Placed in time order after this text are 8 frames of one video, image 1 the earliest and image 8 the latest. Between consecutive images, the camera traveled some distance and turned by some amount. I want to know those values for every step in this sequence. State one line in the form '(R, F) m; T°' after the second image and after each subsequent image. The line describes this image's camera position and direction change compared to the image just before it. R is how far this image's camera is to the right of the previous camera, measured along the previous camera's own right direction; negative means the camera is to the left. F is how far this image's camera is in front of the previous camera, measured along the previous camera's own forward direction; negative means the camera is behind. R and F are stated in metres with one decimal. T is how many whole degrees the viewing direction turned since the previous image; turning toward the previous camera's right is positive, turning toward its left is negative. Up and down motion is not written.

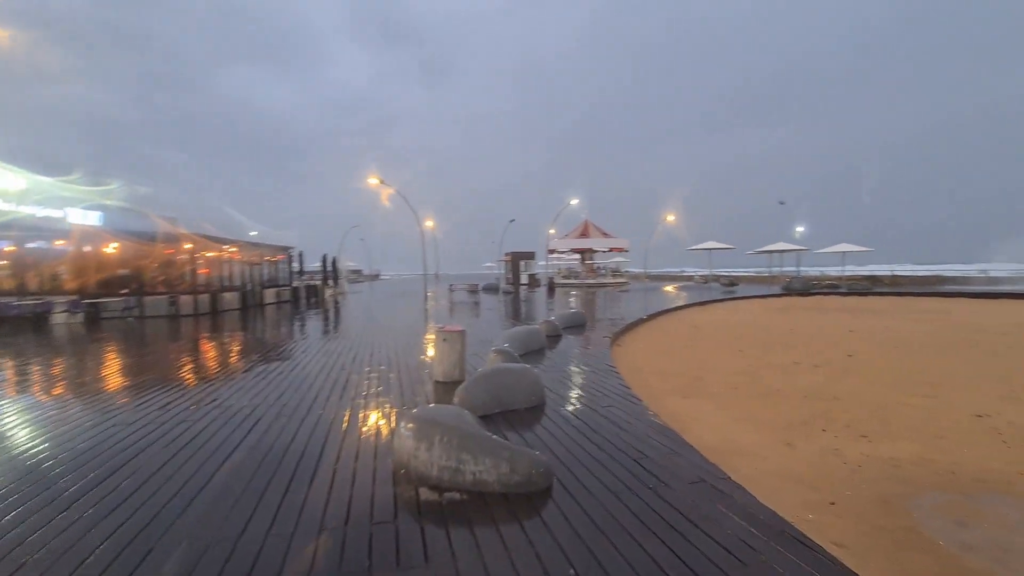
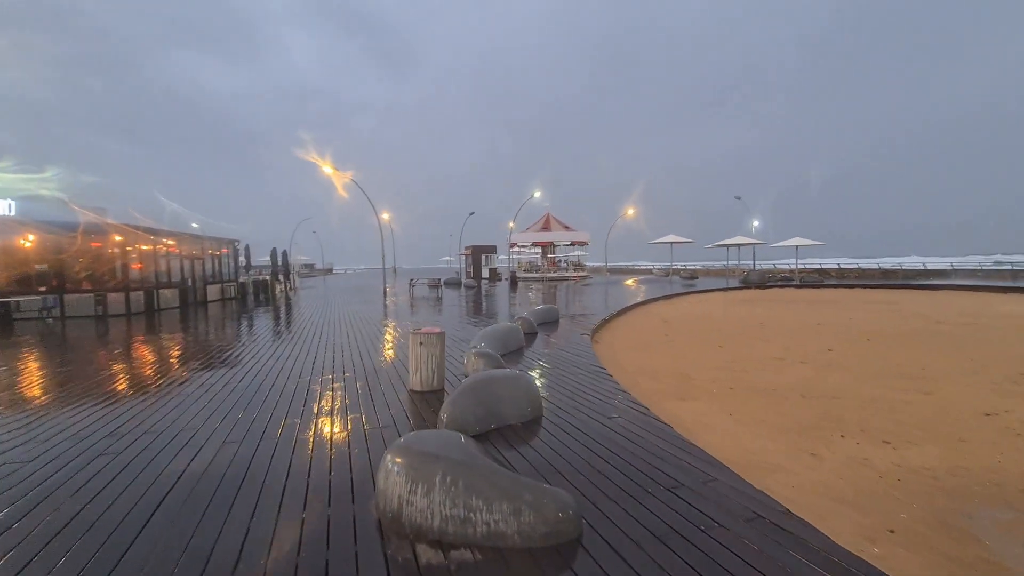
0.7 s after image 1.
(-0.2, +0.5) m; +5°
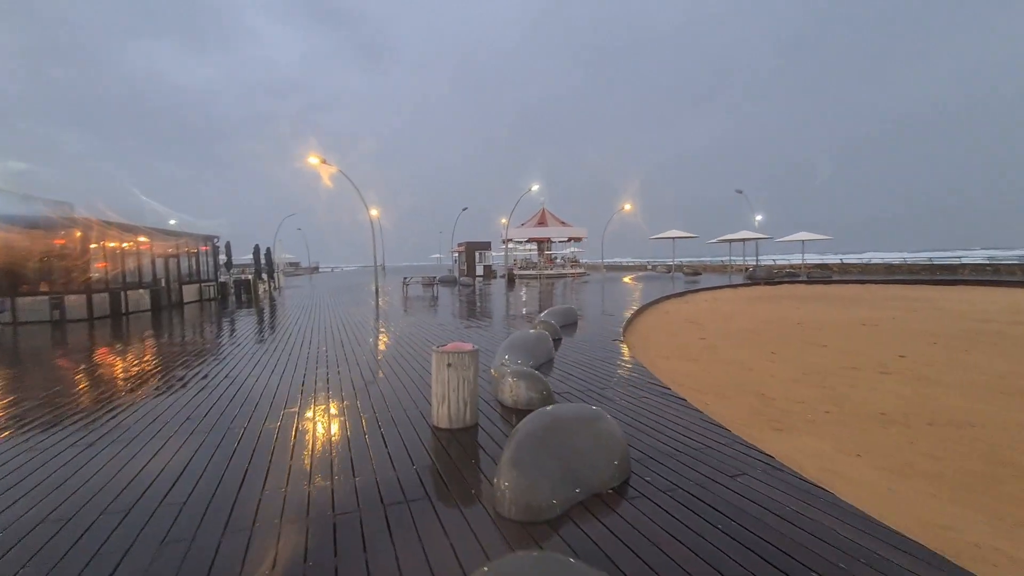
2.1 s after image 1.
(-0.4, +1.0) m; +1°
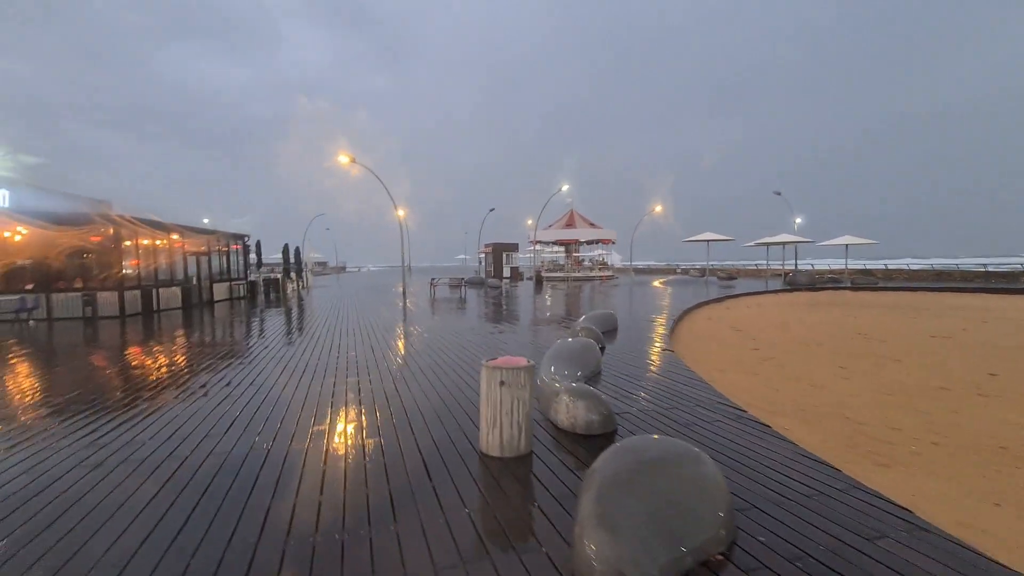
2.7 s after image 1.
(-0.2, +0.4) m; -3°
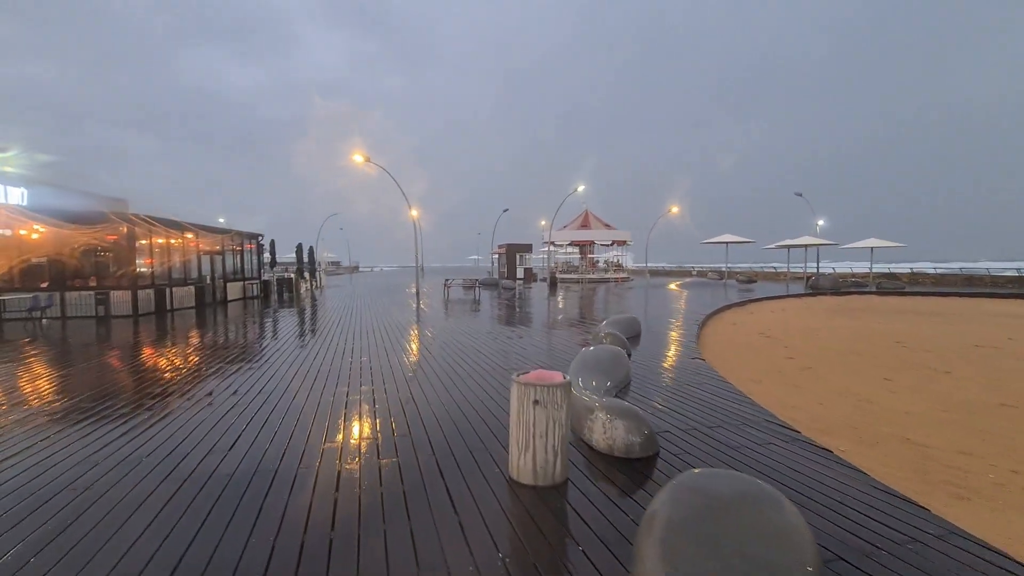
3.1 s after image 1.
(-0.1, +0.3) m; -1°
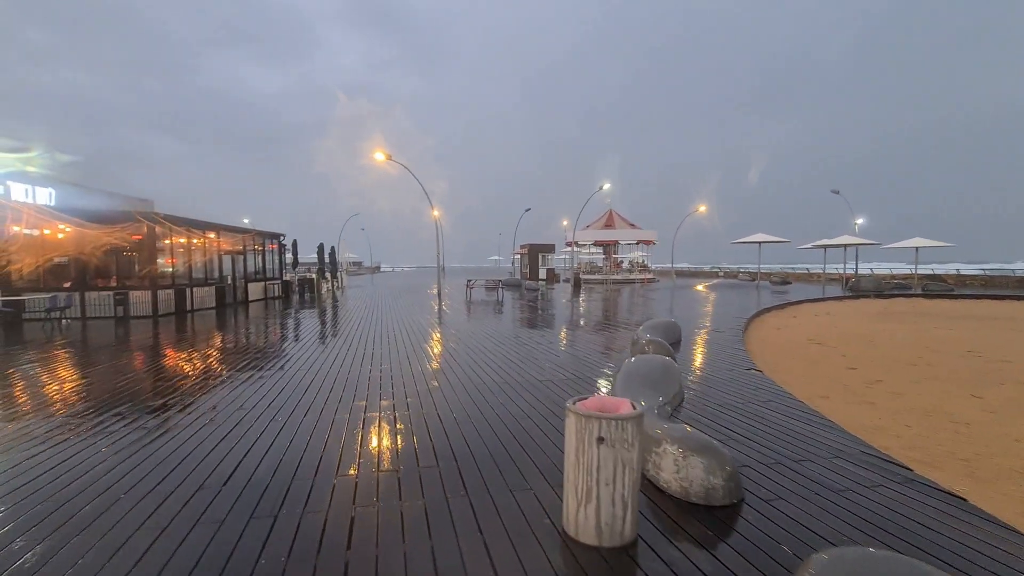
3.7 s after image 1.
(-0.1, +0.5) m; -2°
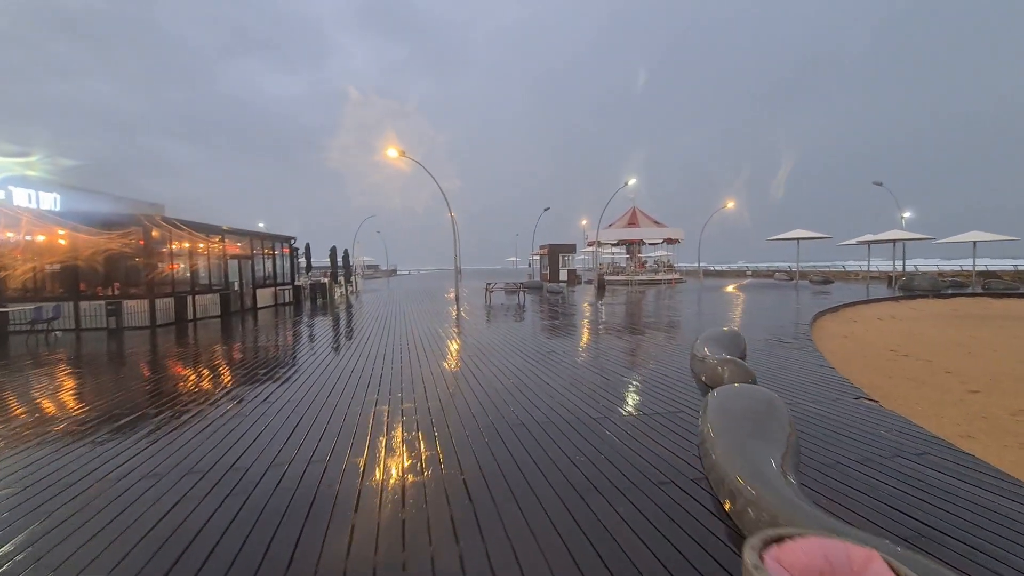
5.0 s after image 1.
(-0.2, +1.0) m; -2°
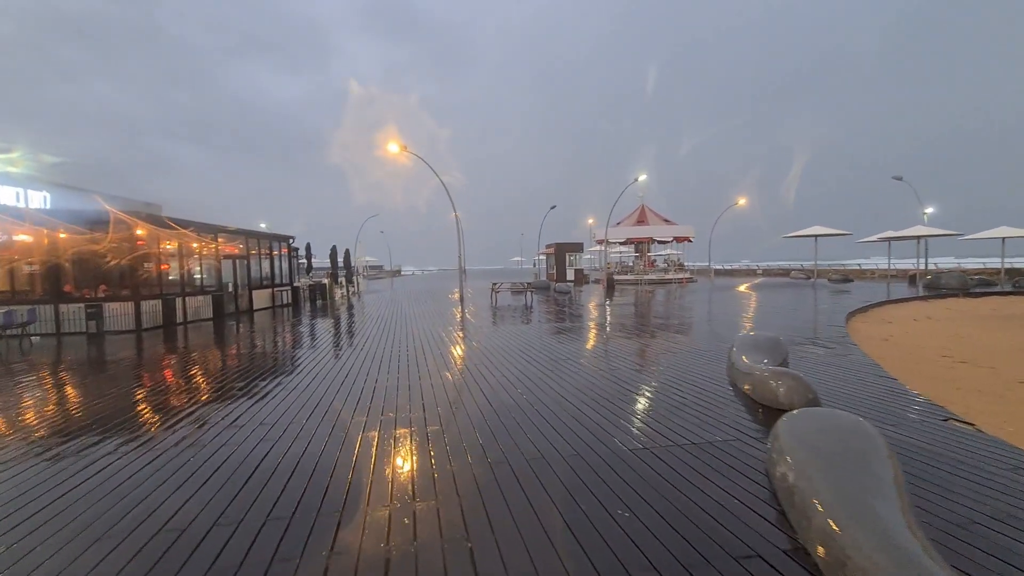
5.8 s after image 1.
(-0.1, +0.7) m; -1°
